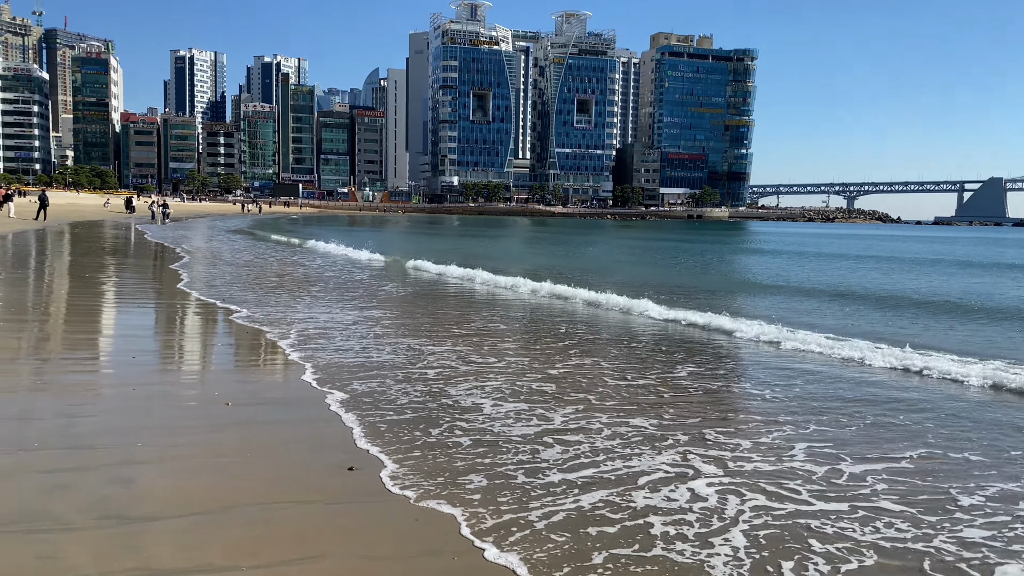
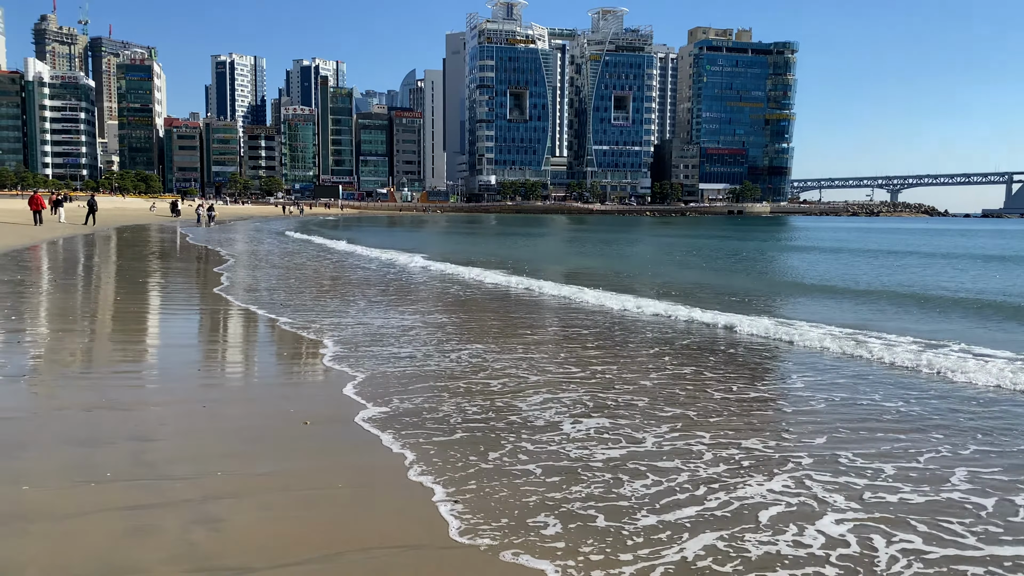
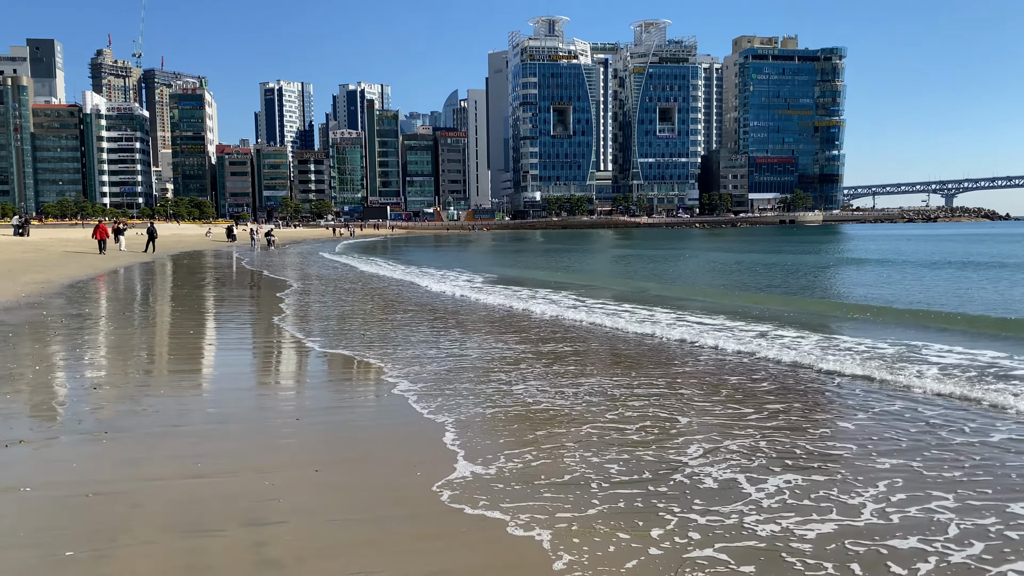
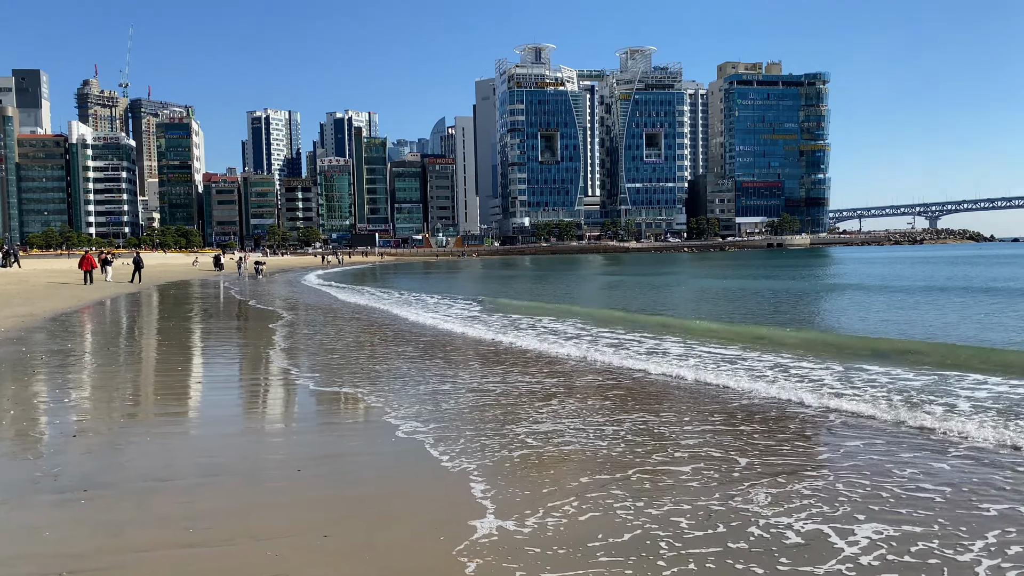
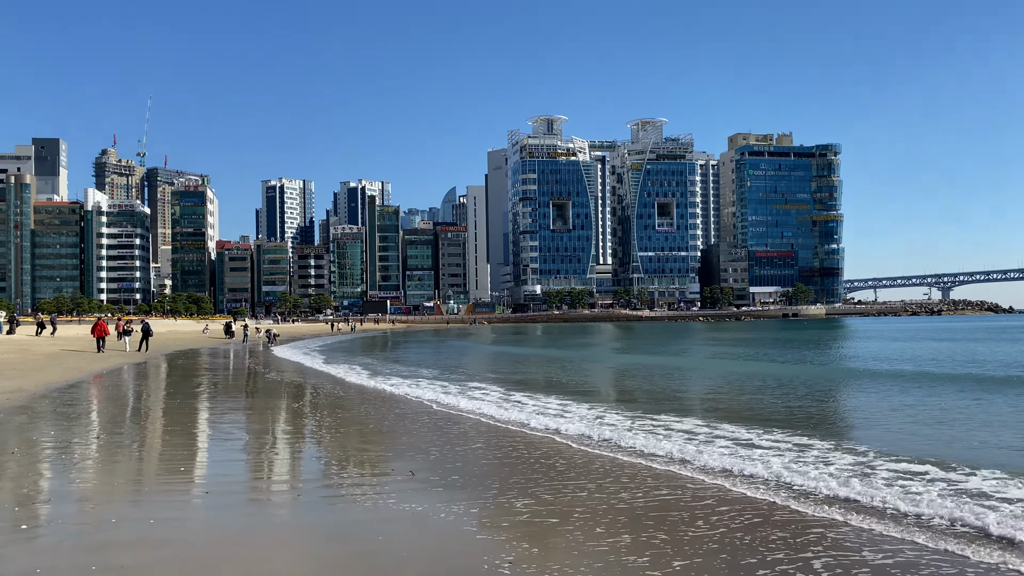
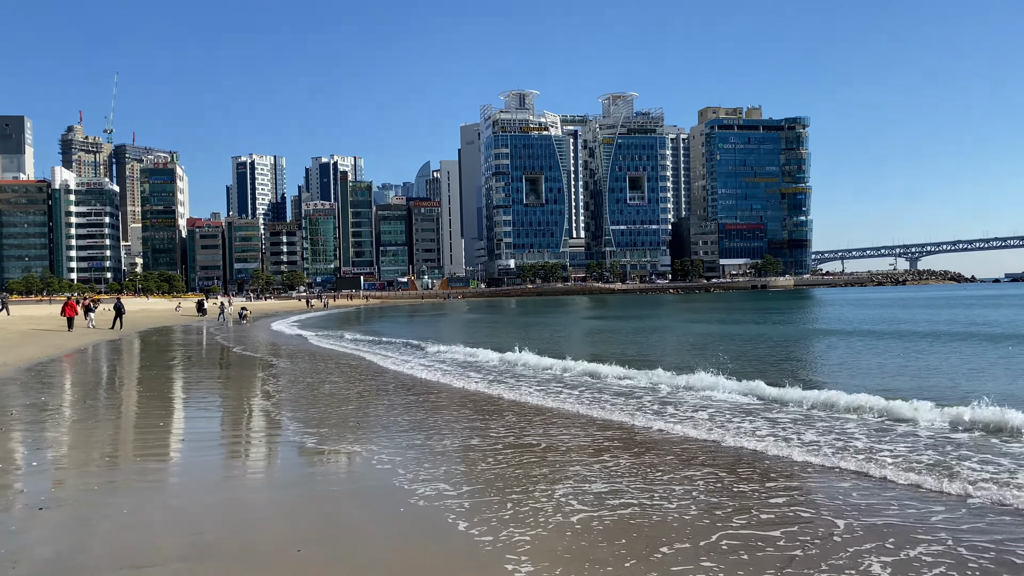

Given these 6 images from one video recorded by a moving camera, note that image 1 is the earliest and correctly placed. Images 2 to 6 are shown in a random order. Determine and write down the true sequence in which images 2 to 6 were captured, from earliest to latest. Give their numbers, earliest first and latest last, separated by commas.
2, 3, 4, 6, 5
